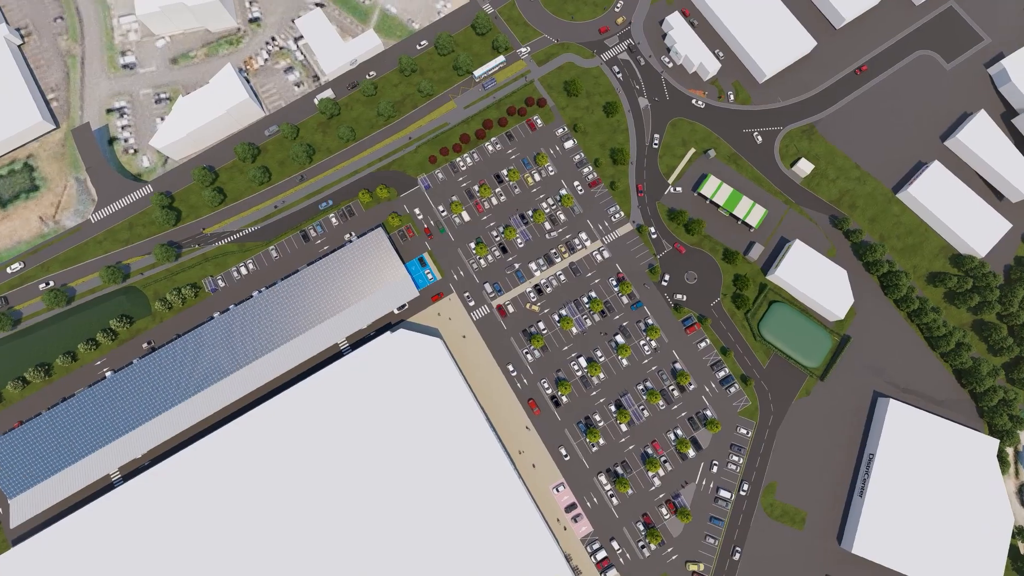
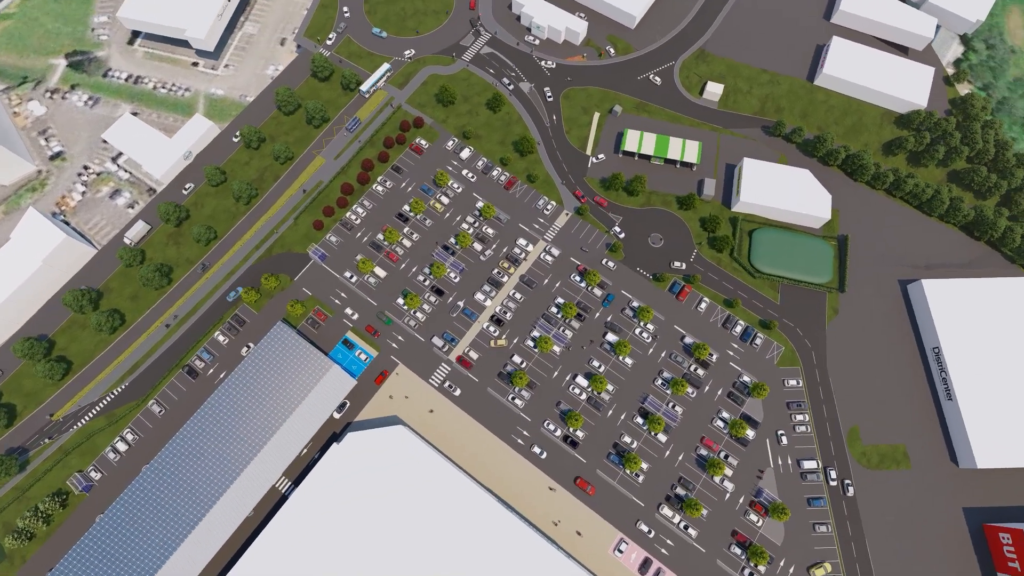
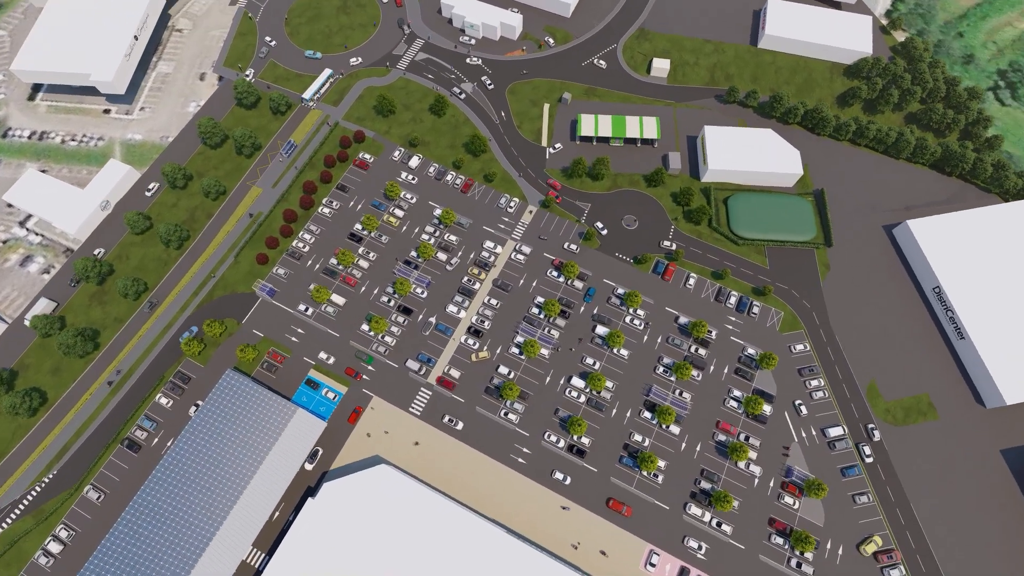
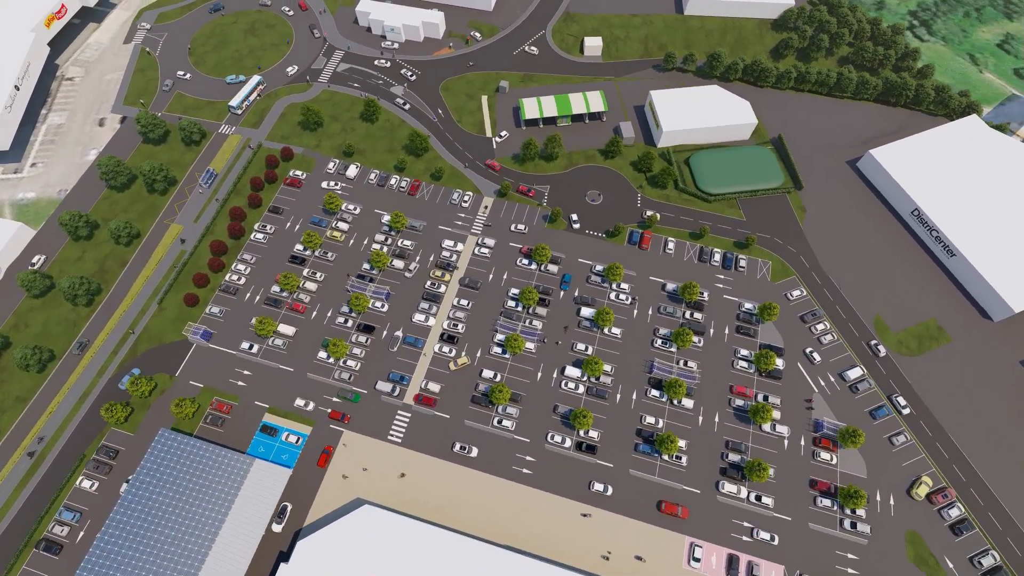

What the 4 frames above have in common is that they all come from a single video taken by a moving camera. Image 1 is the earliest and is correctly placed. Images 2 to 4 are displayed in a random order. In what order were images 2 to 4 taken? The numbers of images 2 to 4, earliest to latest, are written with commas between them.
2, 3, 4
